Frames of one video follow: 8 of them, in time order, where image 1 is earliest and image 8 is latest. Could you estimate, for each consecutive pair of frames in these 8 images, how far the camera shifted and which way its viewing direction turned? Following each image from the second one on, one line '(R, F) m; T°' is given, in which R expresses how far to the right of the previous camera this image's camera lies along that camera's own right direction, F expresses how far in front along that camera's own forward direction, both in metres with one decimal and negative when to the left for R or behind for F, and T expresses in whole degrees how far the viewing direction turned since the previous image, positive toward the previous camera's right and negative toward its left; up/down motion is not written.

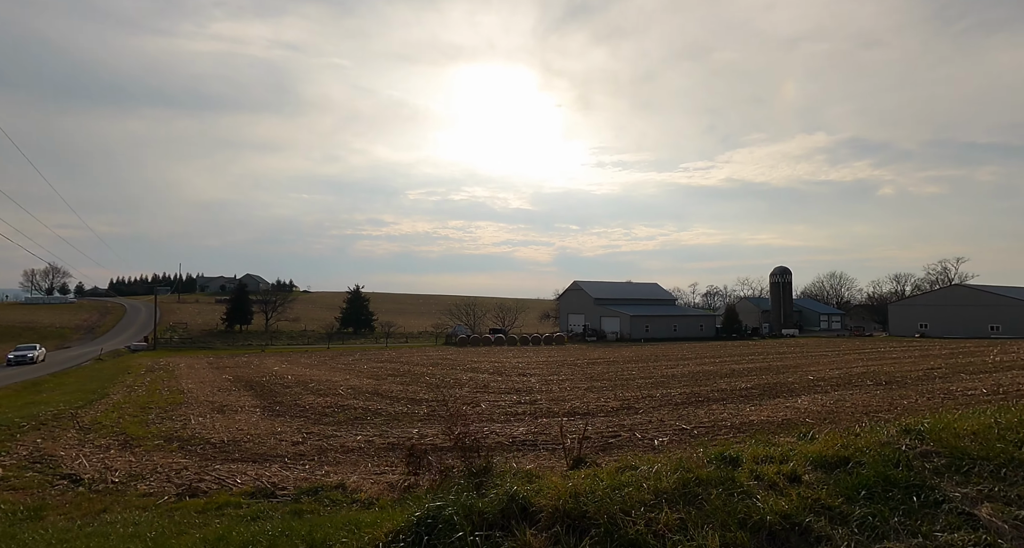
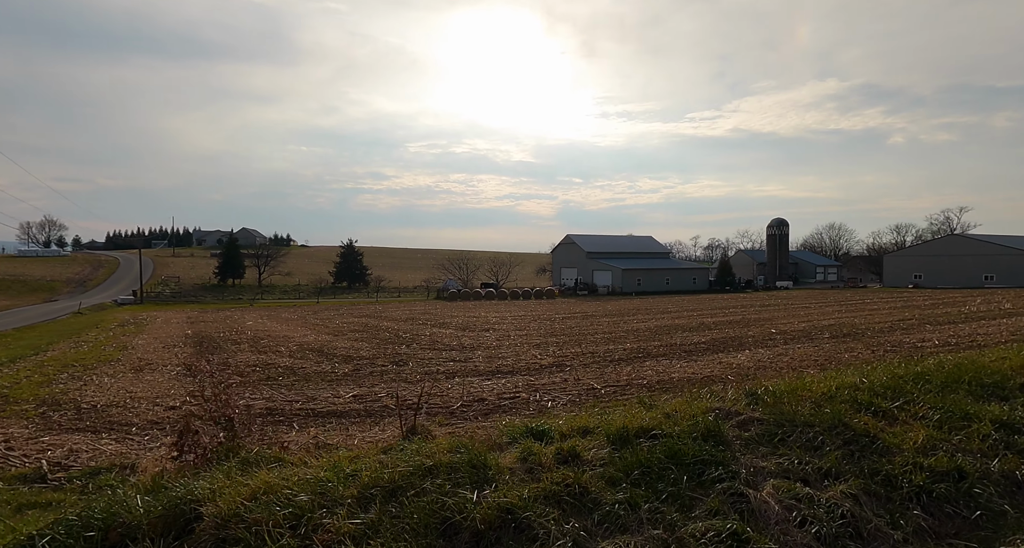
(+1.2, +0.4) m; +2°
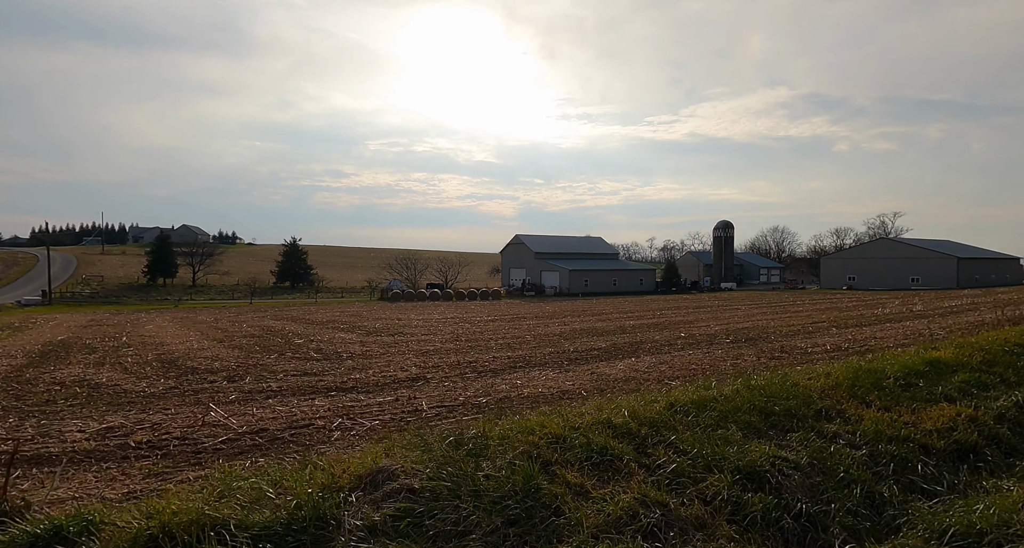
(+1.8, +0.9) m; +6°
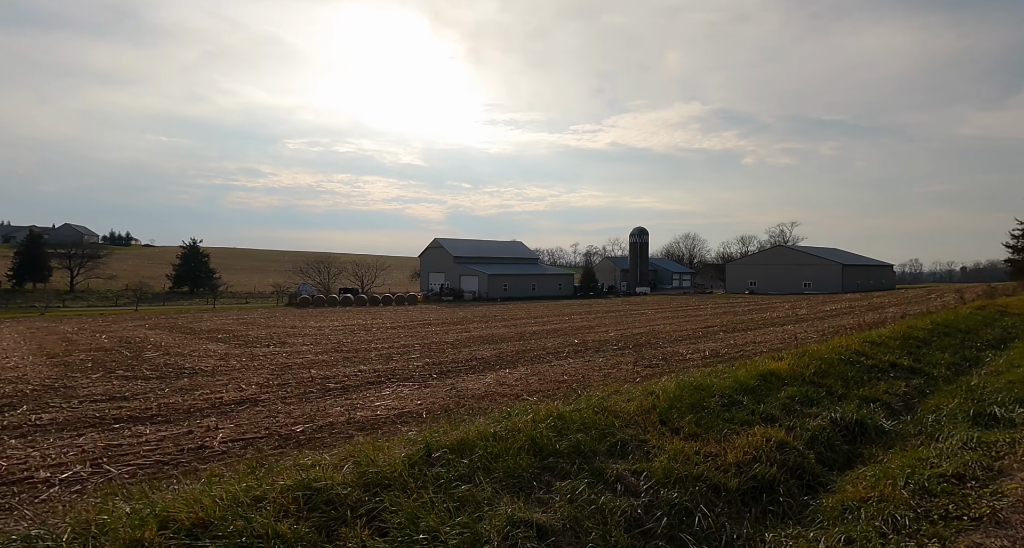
(+1.3, +0.8) m; +9°
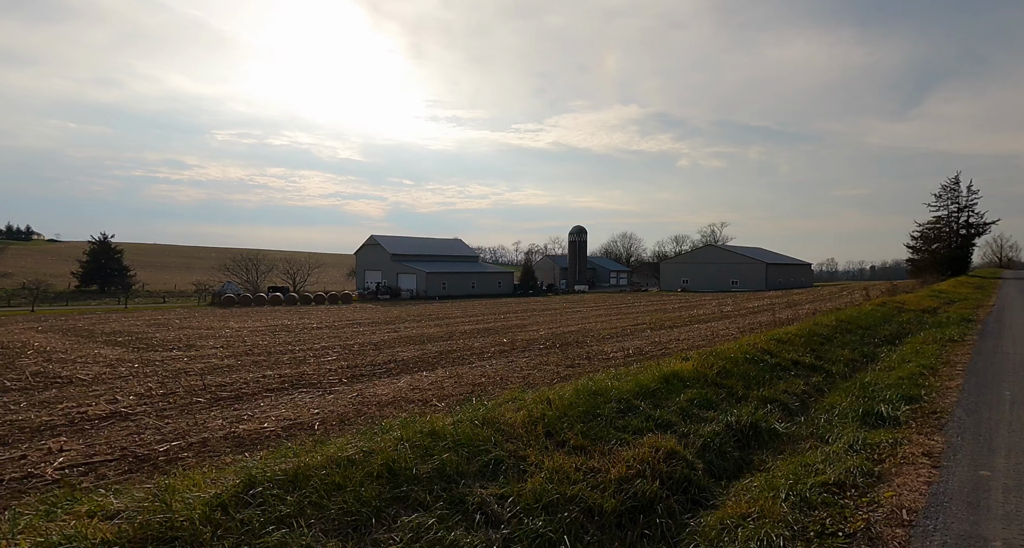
(+0.6, +0.5) m; +6°
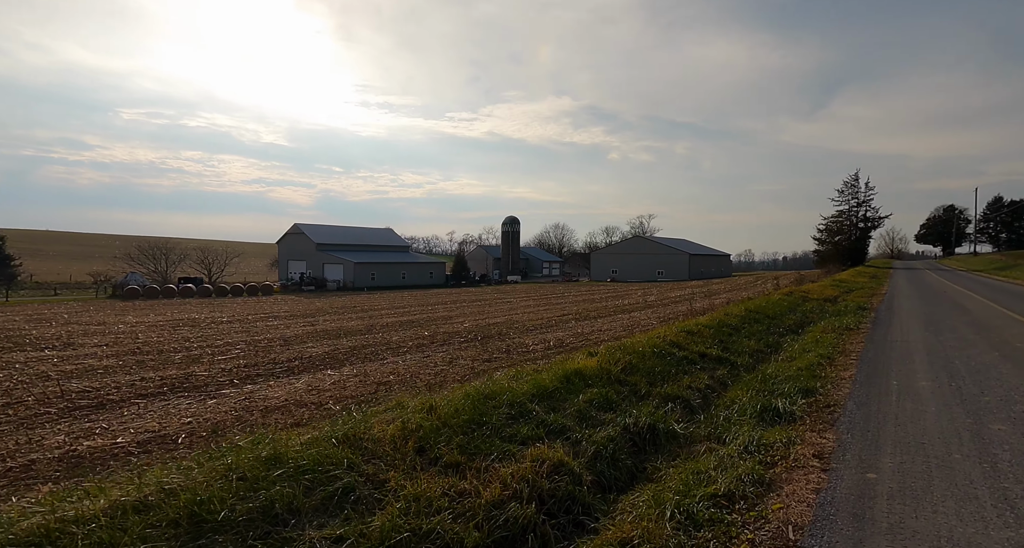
(+0.5, +0.6) m; +7°
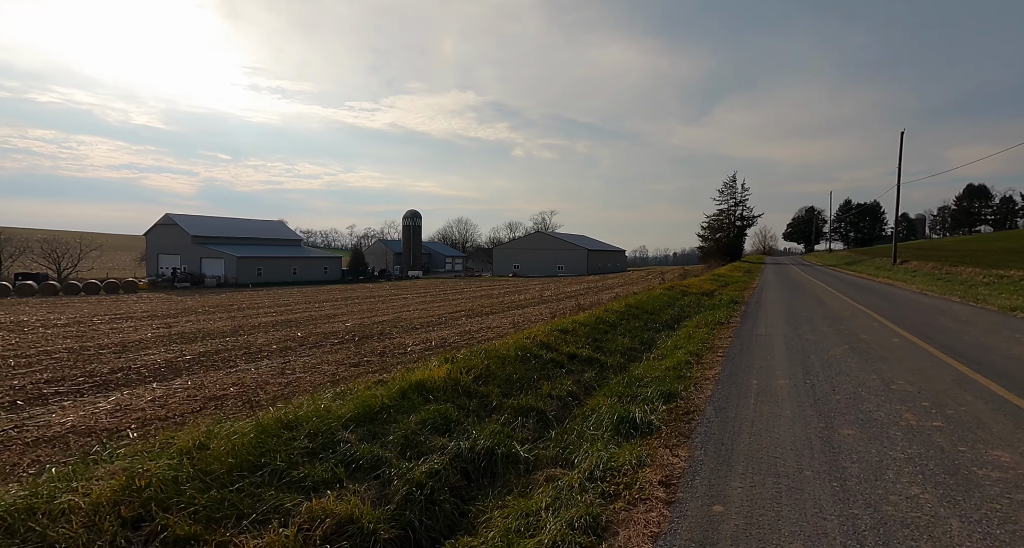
(+0.8, +1.0) m; +10°
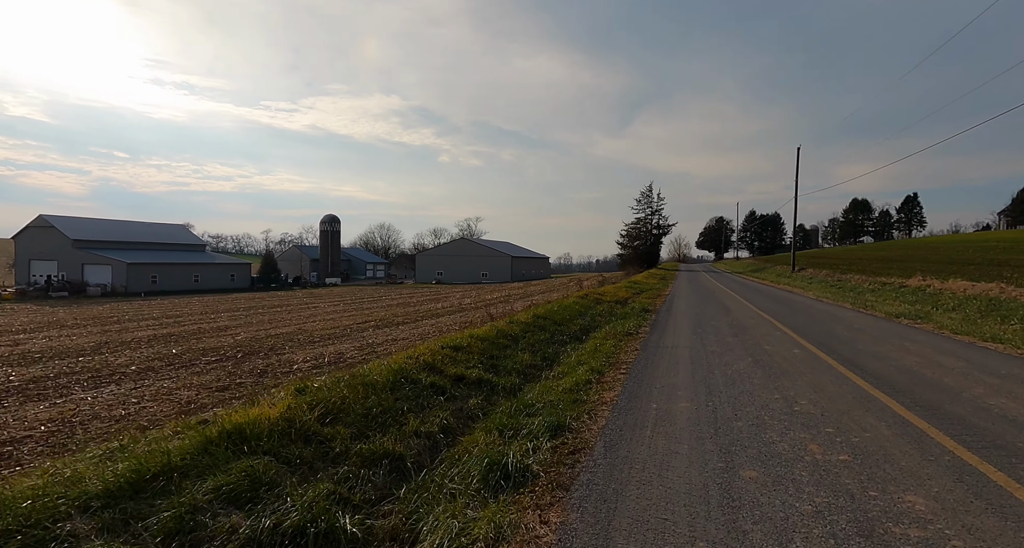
(+0.7, +1.2) m; +8°
